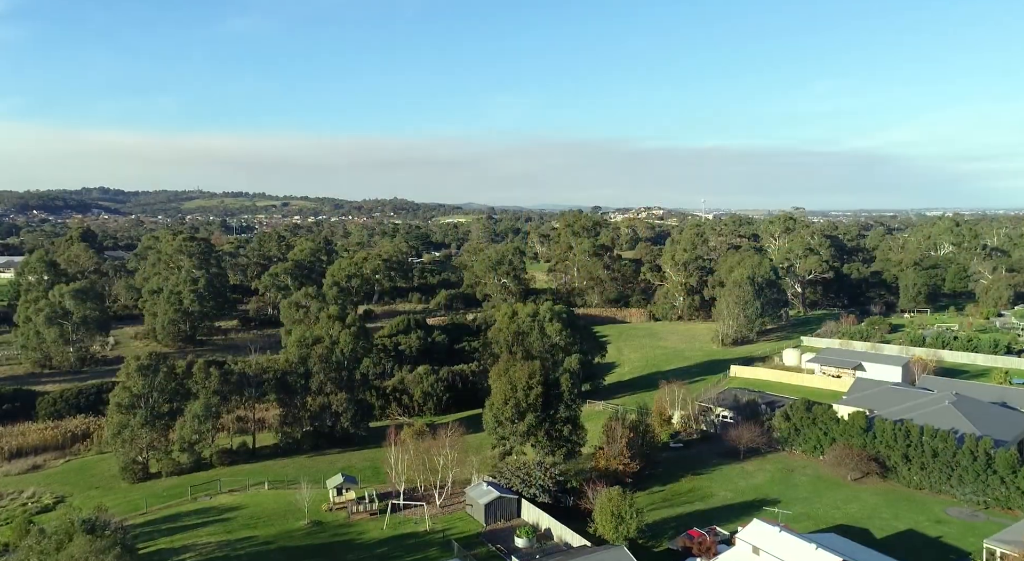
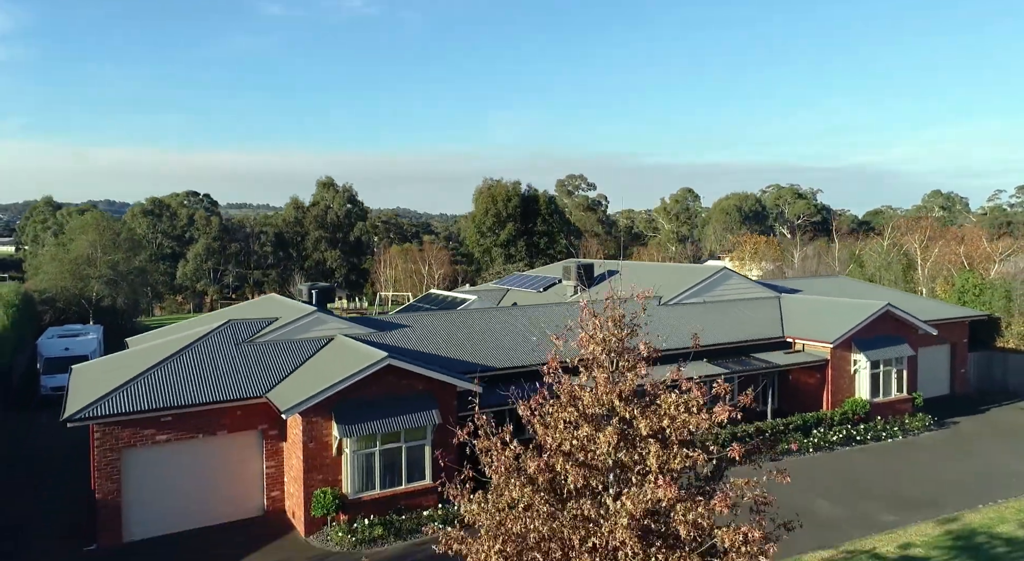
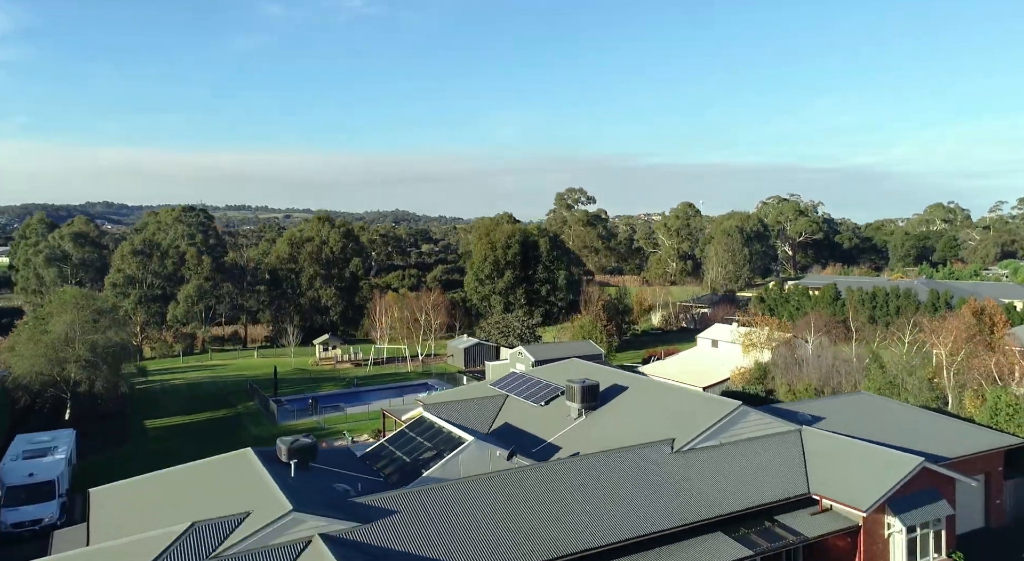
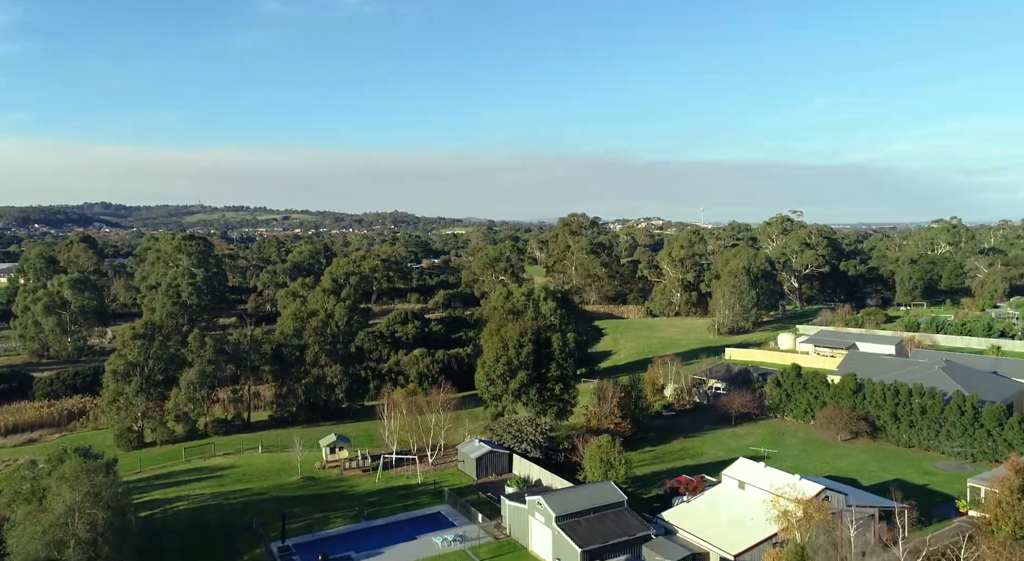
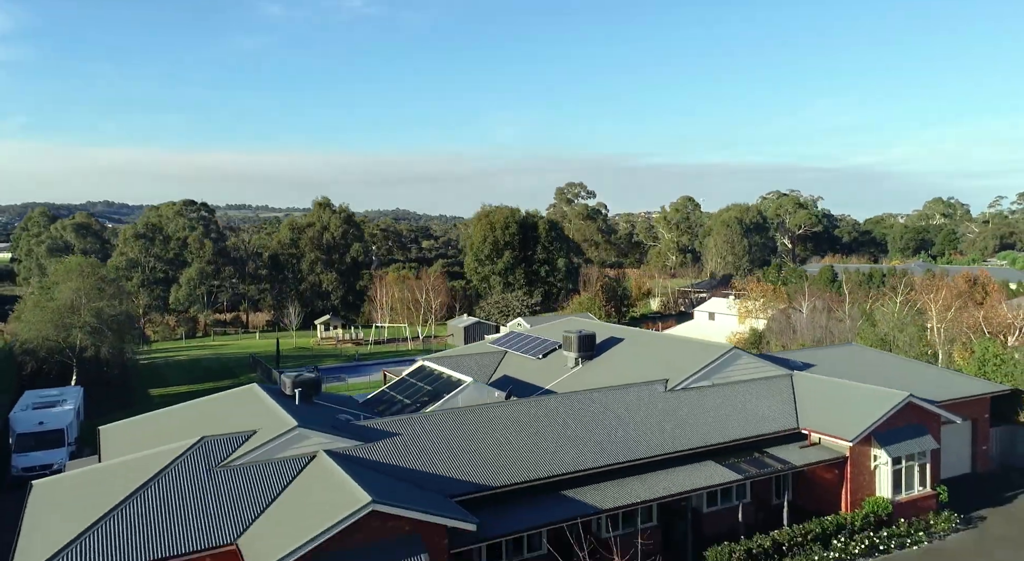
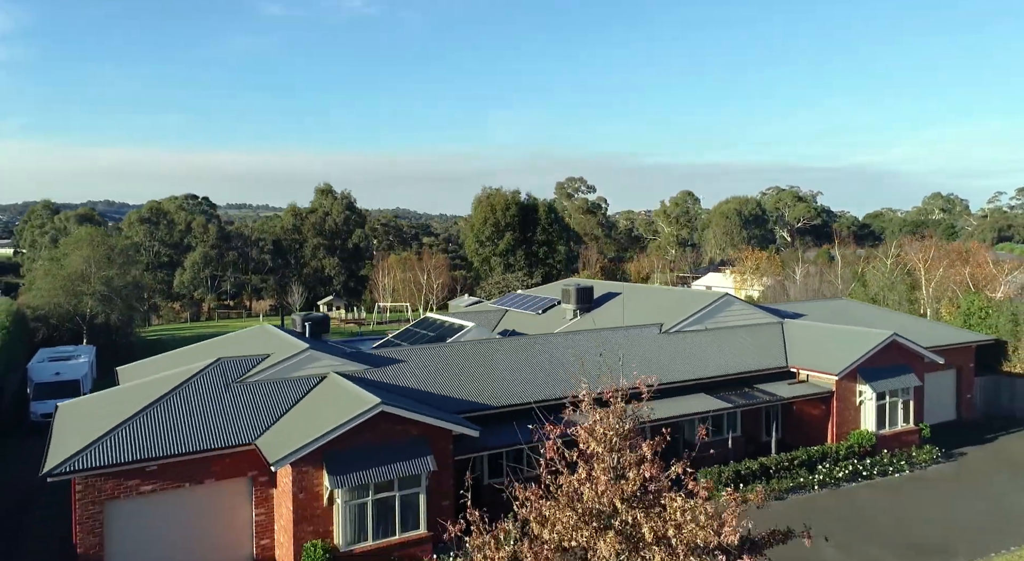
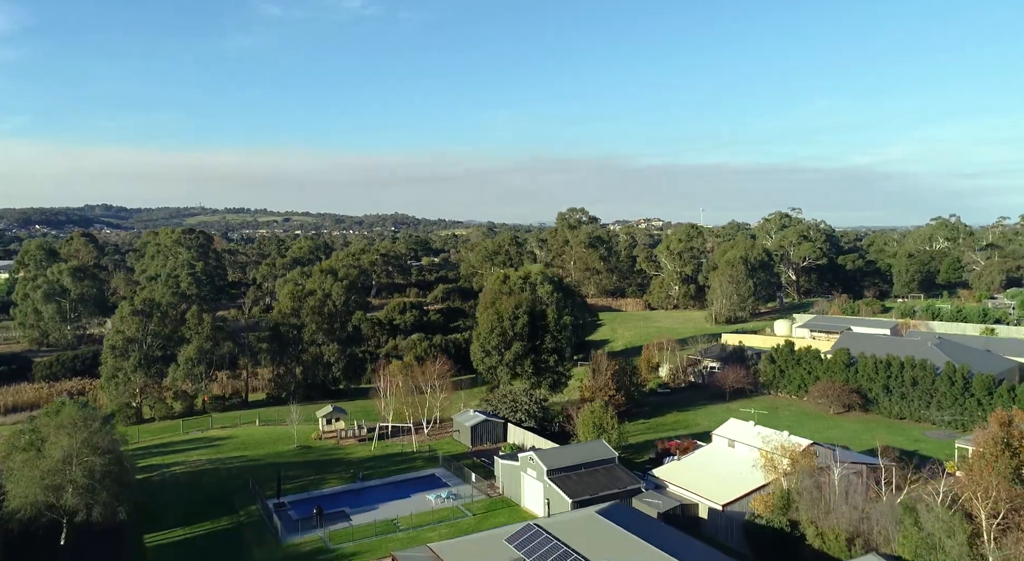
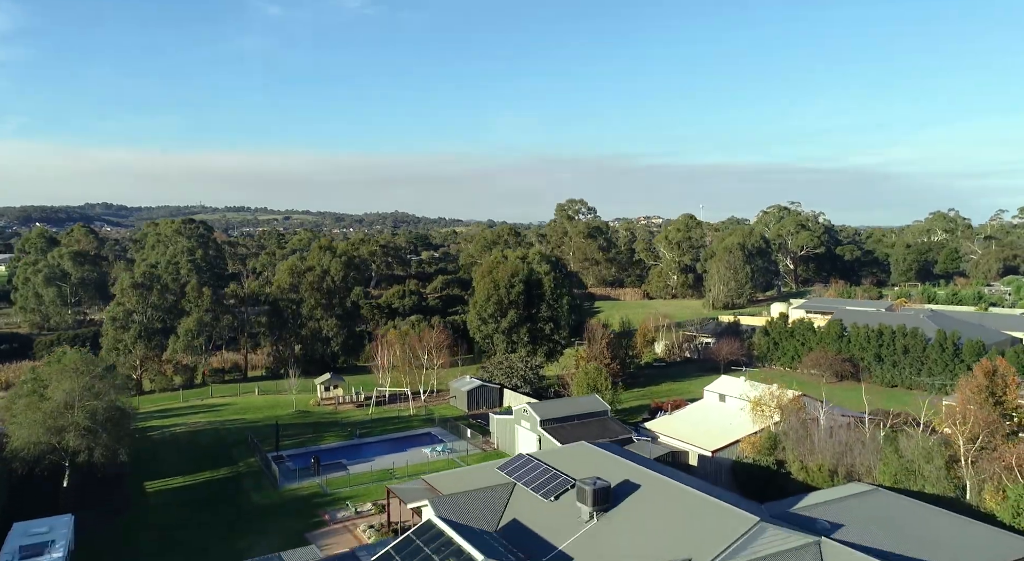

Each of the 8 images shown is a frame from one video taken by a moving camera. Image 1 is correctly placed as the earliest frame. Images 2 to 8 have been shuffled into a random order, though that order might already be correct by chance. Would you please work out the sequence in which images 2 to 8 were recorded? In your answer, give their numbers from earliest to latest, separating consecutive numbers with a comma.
4, 7, 8, 3, 5, 6, 2
